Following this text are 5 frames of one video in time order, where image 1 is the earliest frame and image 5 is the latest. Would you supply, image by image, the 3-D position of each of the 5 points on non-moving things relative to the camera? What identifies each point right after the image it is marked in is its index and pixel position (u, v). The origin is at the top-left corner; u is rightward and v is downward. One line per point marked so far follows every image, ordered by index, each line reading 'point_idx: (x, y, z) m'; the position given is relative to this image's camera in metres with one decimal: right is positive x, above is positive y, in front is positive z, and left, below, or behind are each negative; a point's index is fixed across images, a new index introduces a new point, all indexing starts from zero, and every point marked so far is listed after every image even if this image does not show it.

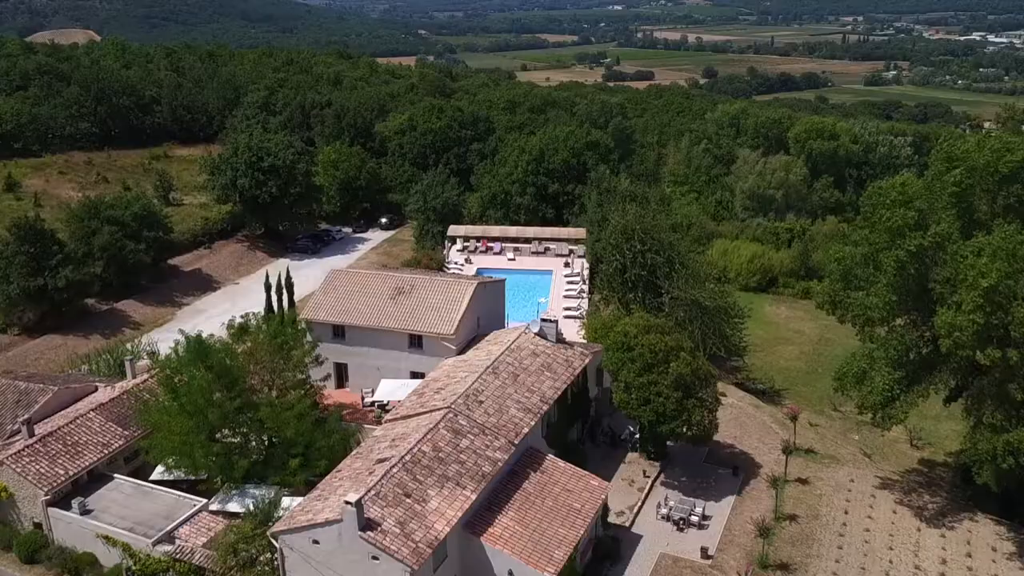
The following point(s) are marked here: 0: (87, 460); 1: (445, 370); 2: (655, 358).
0: (-7.4, -3.0, +17.6) m
1: (-1.3, -1.6, +19.6) m
2: (+2.7, -1.3, +18.9) m
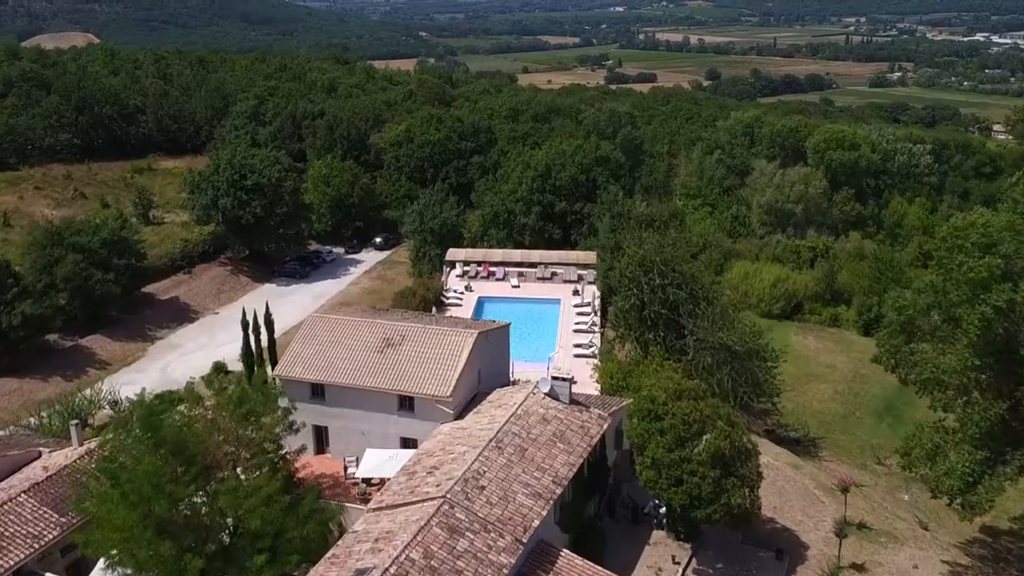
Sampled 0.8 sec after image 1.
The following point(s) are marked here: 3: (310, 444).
0: (-7.3, -3.9, +14.7) m
1: (-1.2, -2.5, +16.8) m
2: (+2.8, -2.2, +16.0) m
3: (-3.7, -2.9, +18.7) m
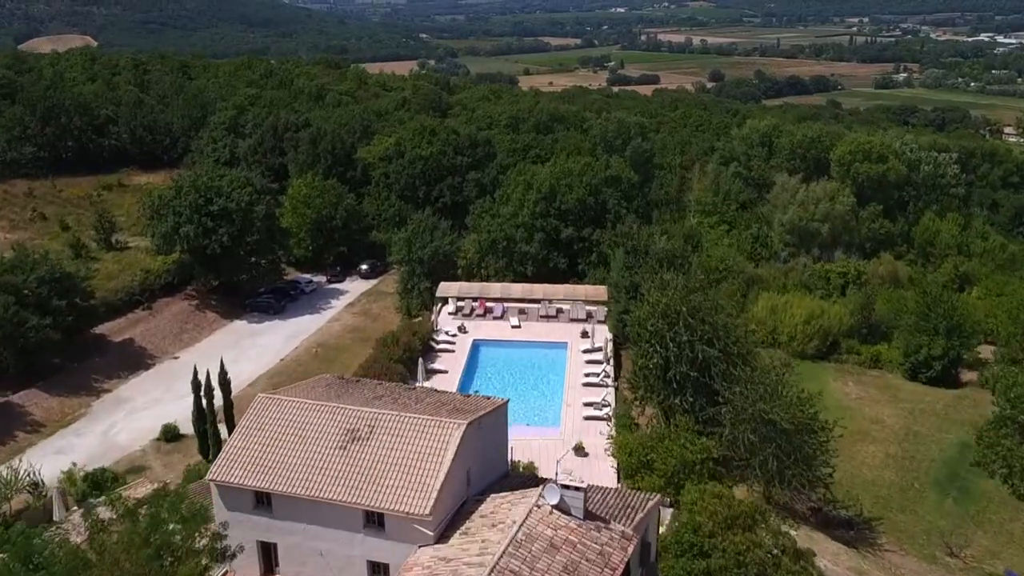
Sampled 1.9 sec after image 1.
0: (-7.3, -5.1, +10.8) m
1: (-1.2, -3.6, +12.9) m
2: (+2.8, -3.4, +12.1) m
3: (-3.8, -4.0, +14.8) m
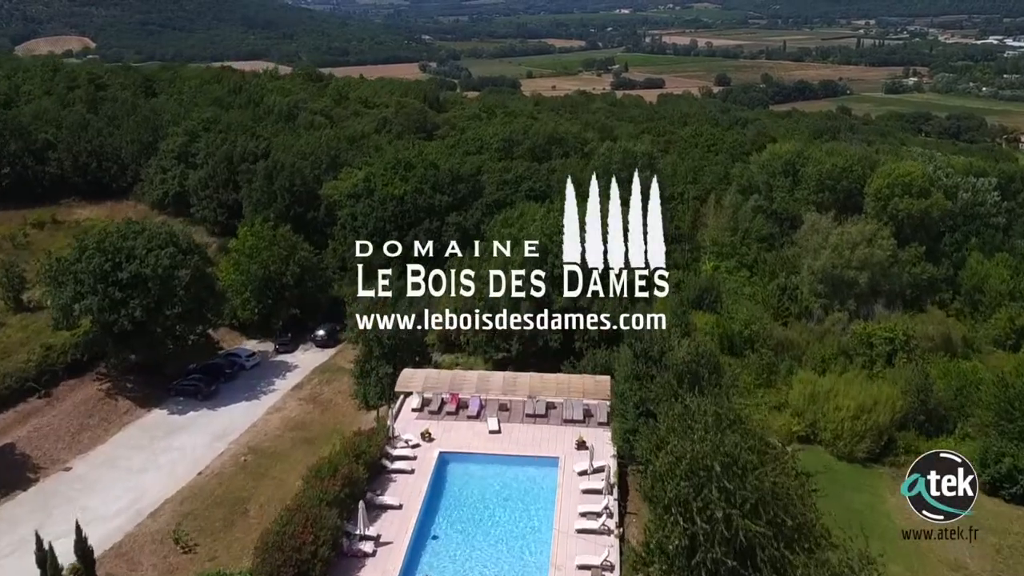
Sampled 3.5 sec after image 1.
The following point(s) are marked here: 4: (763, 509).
0: (-7.9, -7.2, +4.9) m
1: (-1.8, -5.8, +7.0) m
2: (+2.2, -5.5, +6.2) m
3: (-4.3, -6.1, +8.9) m
4: (+3.6, -3.2, +14.5) m
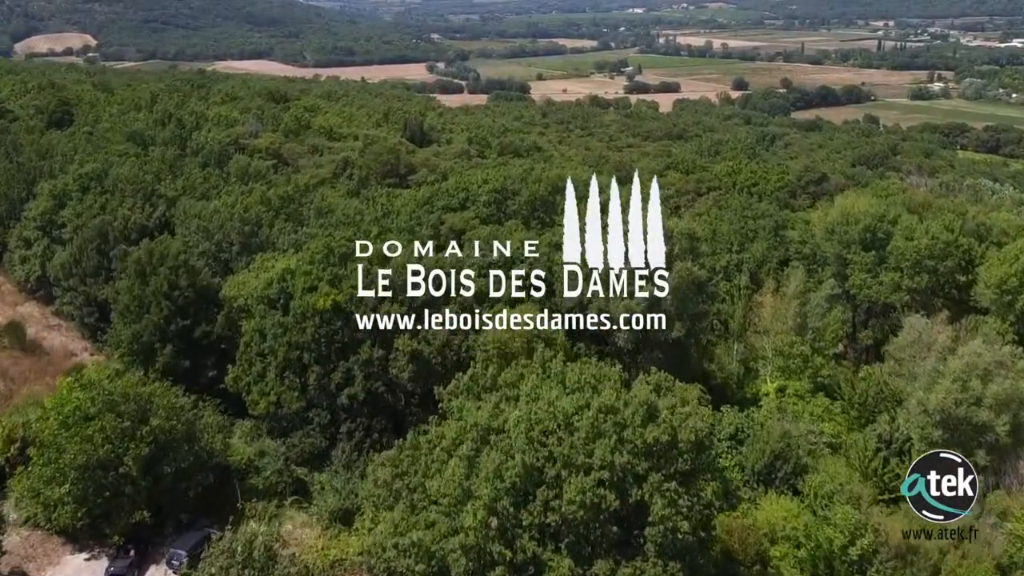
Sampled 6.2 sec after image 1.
0: (-8.7, -10.9, -6.3) m
1: (-2.6, -9.5, -4.3) m
2: (+1.4, -9.3, -5.2) m
3: (-5.1, -9.8, -2.4) m
4: (+2.9, -7.0, +3.2) m
